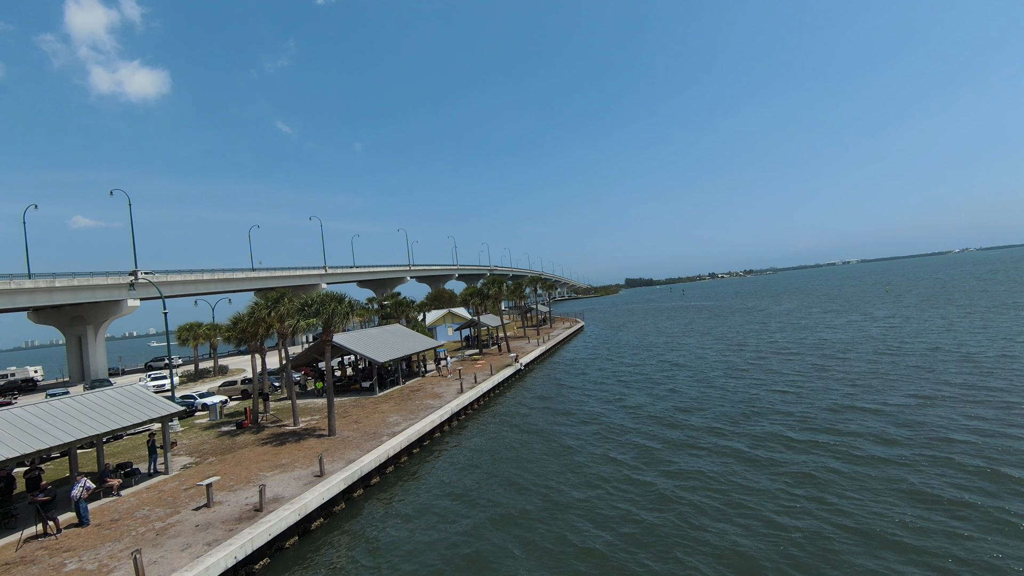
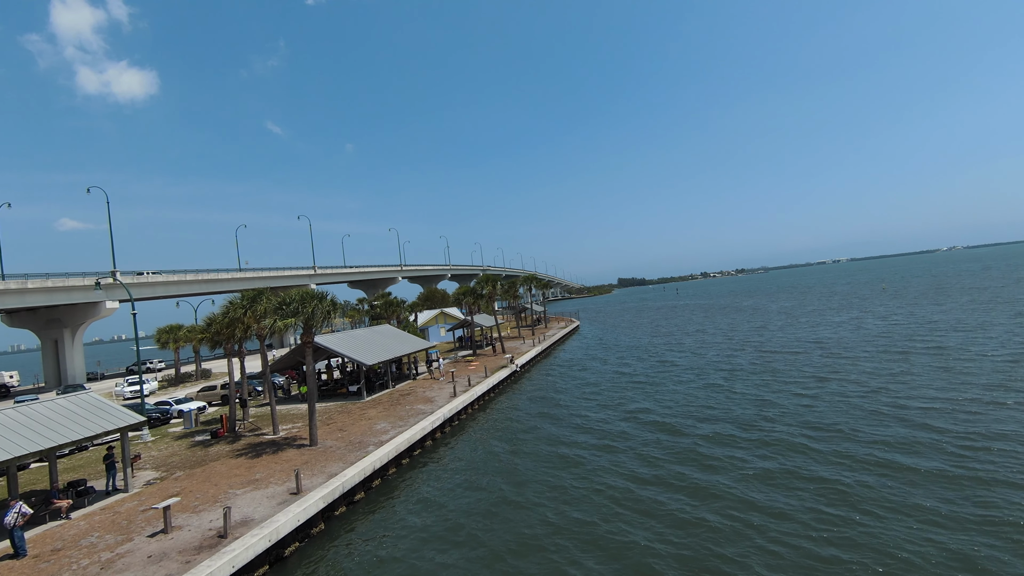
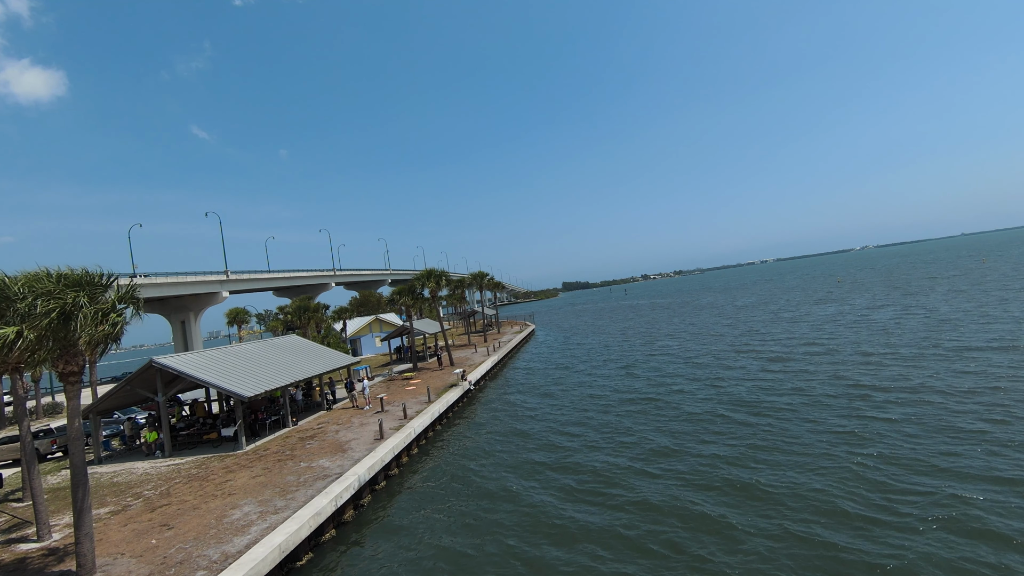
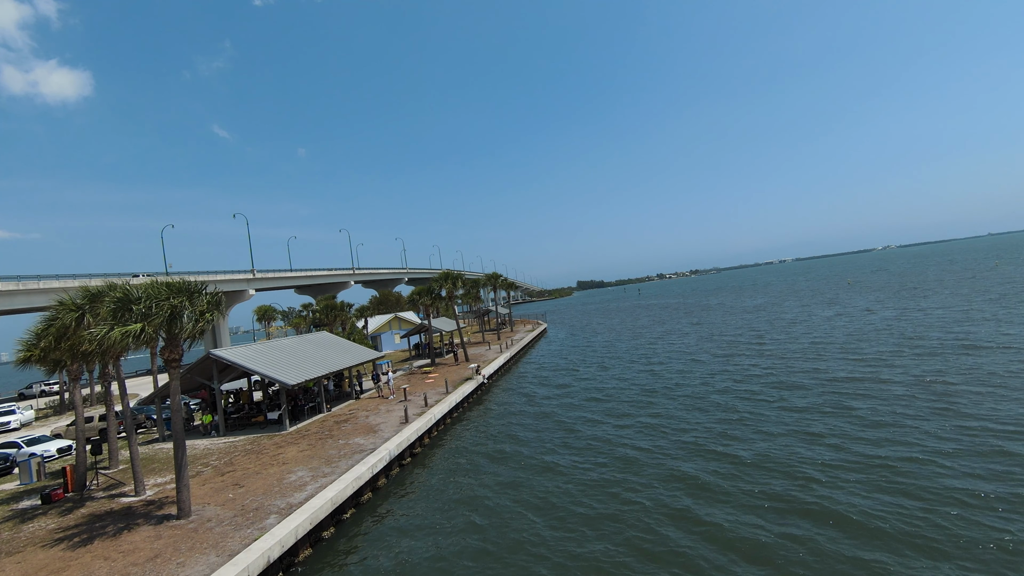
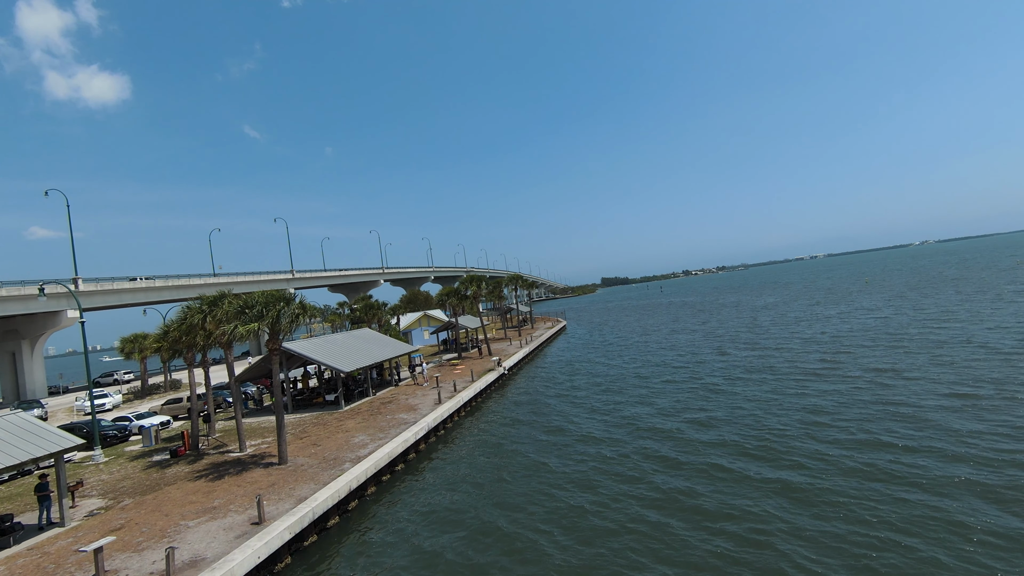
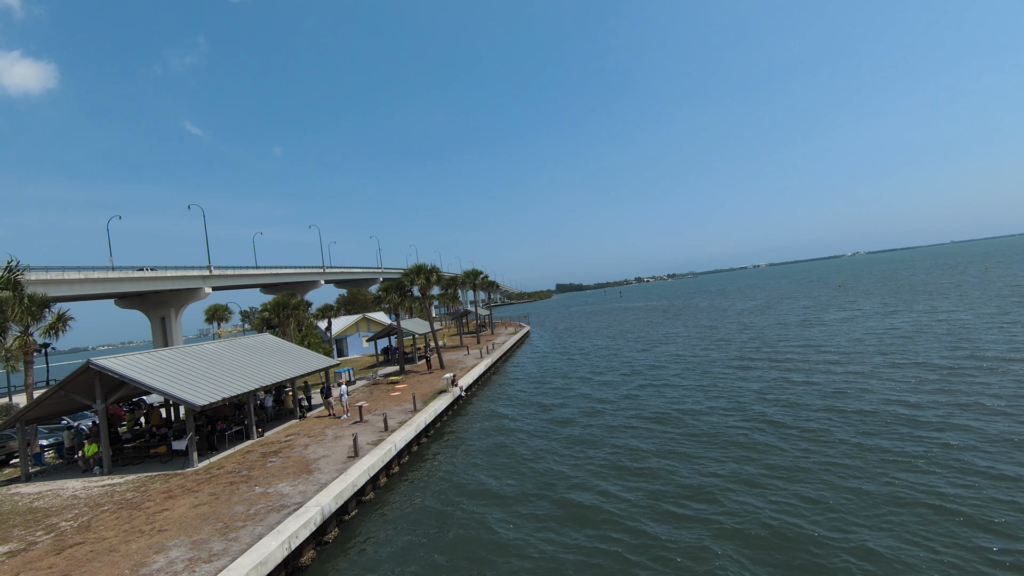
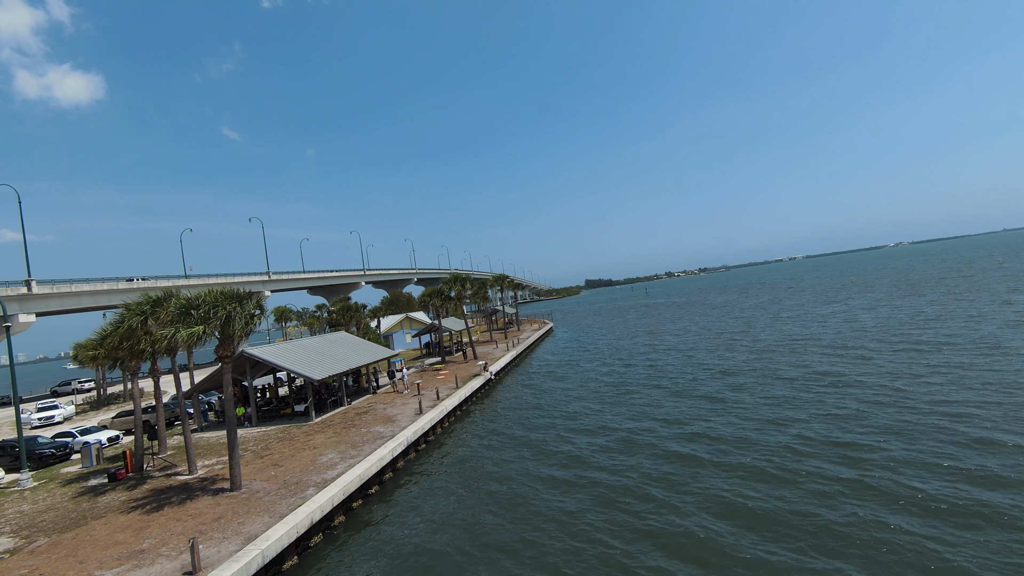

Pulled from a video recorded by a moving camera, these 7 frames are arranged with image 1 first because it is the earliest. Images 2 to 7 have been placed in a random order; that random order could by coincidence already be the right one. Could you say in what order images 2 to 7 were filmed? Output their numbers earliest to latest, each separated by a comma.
2, 5, 7, 4, 3, 6
